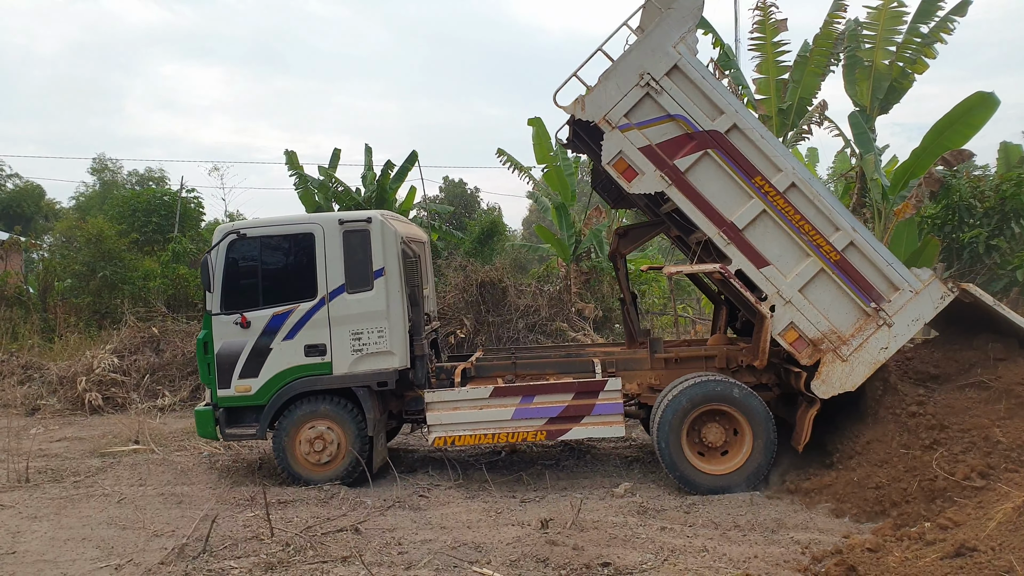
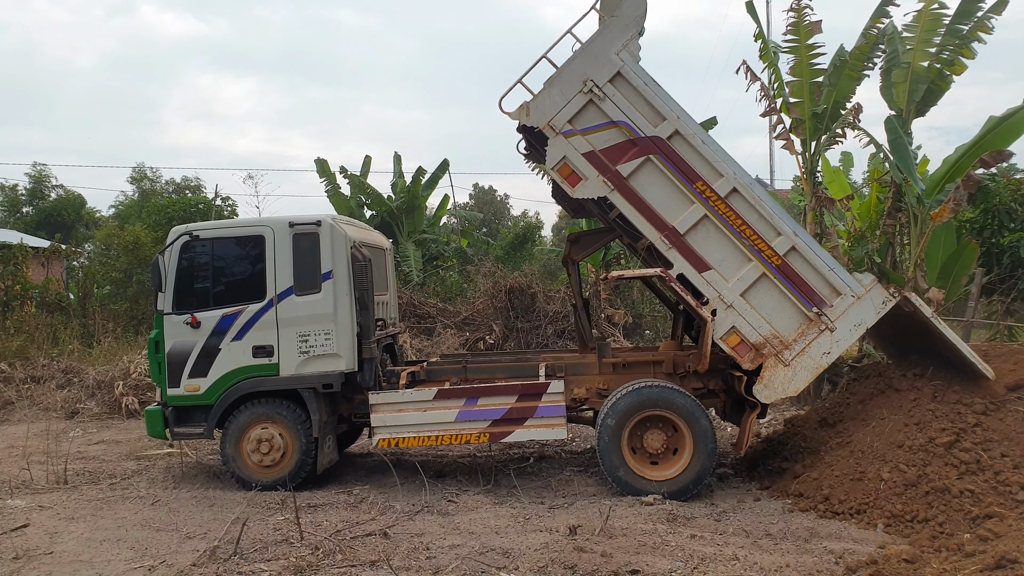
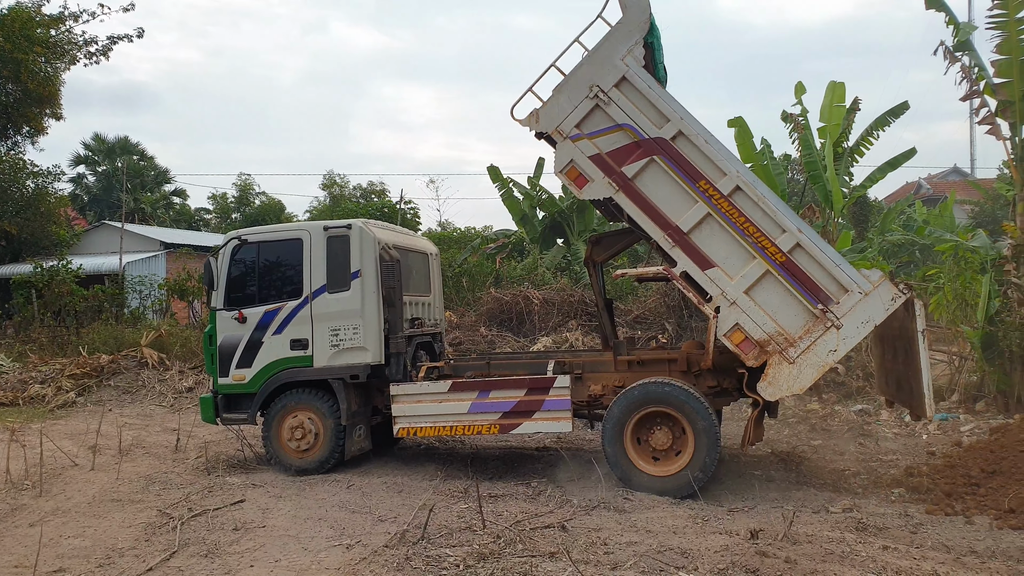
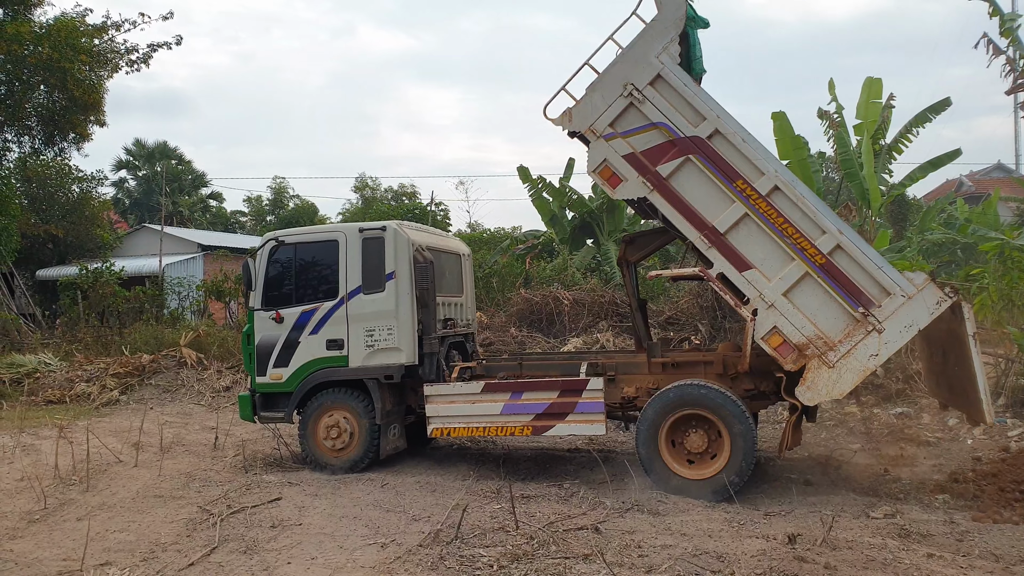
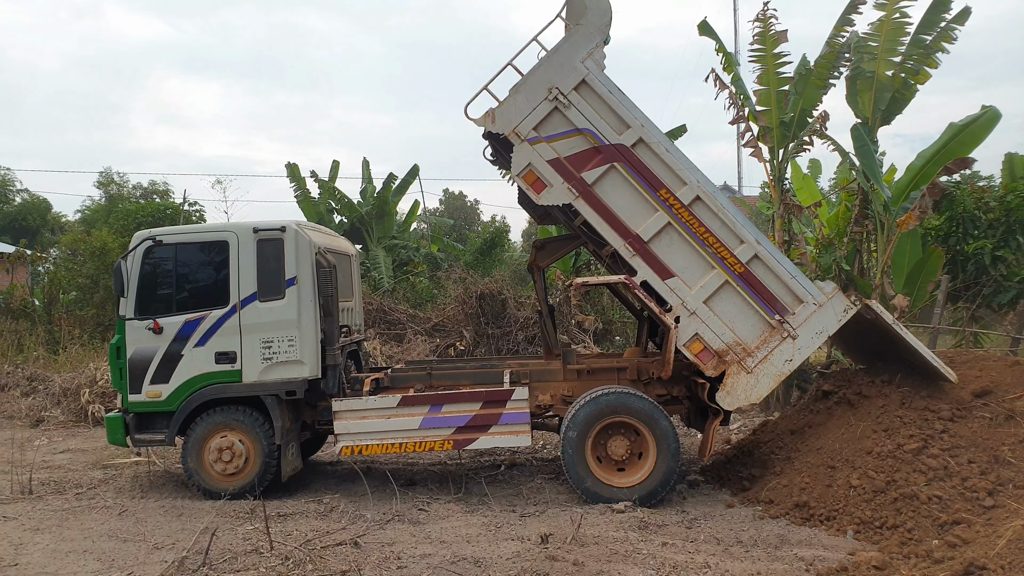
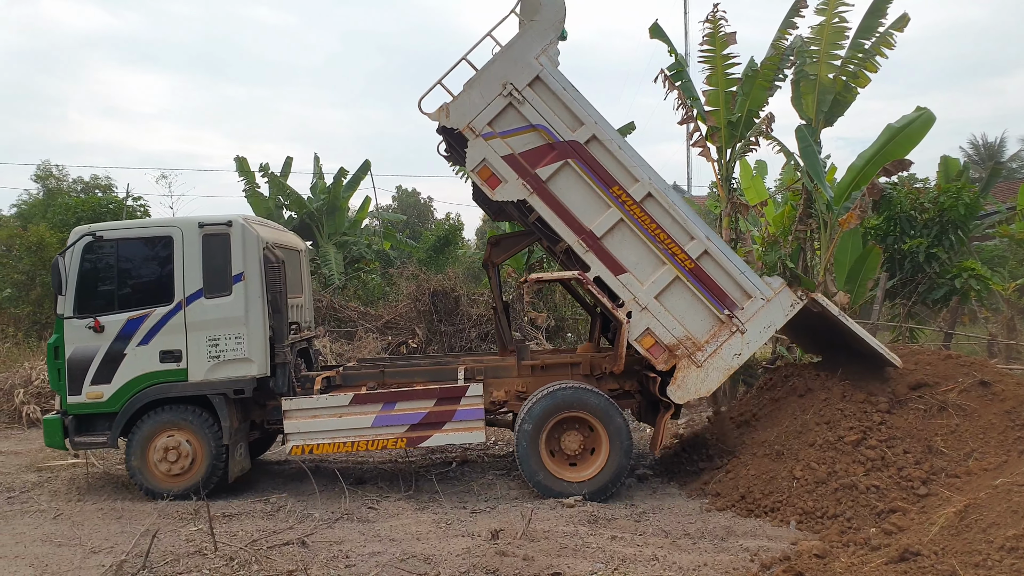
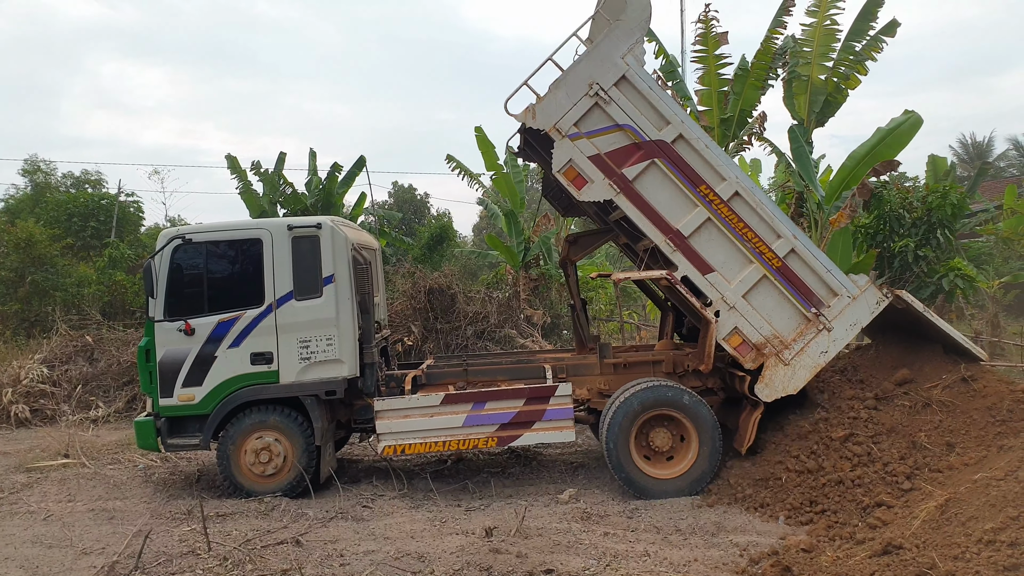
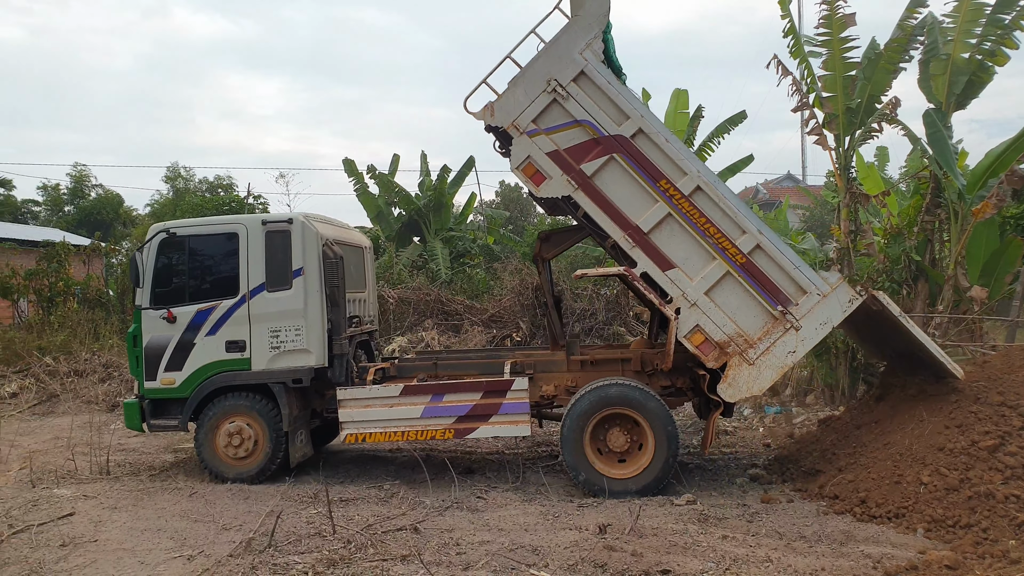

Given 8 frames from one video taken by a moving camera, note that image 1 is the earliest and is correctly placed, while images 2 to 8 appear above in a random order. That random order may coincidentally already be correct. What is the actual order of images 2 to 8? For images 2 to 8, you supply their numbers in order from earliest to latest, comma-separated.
7, 6, 5, 2, 8, 4, 3
